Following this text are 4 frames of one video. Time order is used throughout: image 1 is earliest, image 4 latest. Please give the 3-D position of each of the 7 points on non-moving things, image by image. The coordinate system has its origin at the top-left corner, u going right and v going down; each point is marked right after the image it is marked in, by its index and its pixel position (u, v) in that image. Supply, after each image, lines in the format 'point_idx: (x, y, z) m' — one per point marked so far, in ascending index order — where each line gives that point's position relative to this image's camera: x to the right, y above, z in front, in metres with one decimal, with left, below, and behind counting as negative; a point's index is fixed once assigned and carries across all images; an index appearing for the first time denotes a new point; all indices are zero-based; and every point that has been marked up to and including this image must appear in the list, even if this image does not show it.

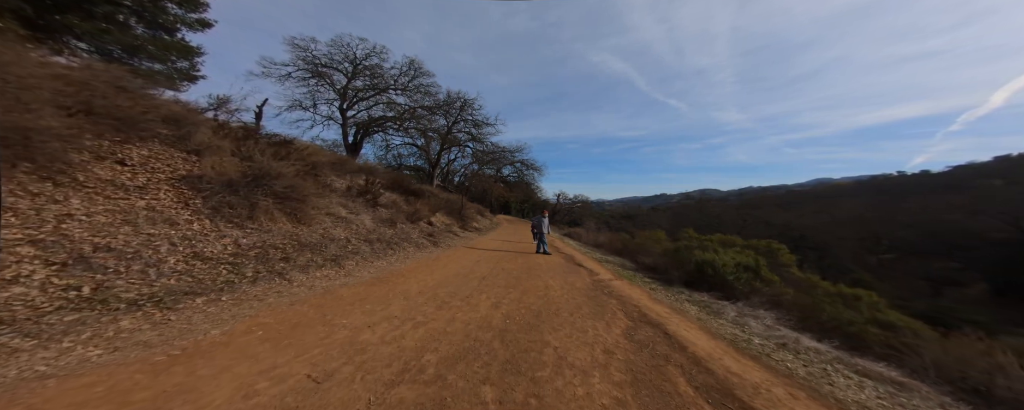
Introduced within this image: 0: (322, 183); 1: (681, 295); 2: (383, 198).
0: (-7.5, +0.8, +10.9) m
1: (+5.2, -2.8, +8.6) m
2: (-7.2, +0.4, +15.3) m
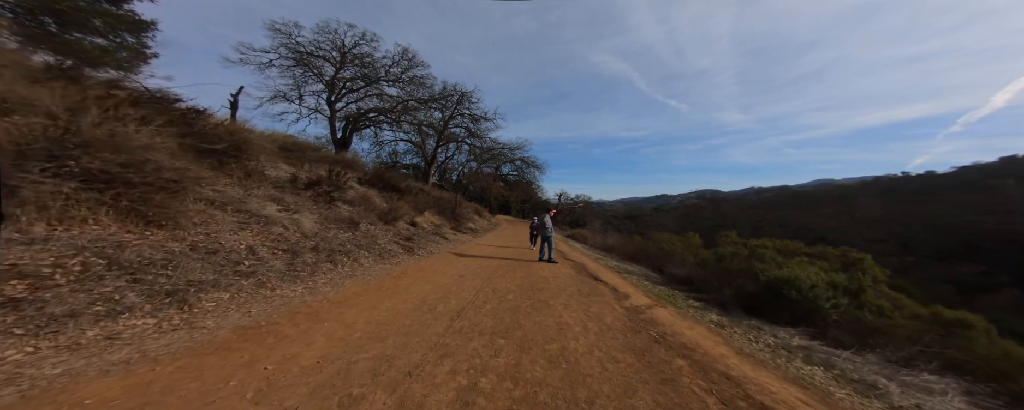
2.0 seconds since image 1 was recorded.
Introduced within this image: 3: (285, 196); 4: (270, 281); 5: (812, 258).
0: (-7.6, +1.0, +7.9) m
1: (+5.1, -2.6, +5.6) m
2: (-7.3, +0.5, +12.4) m
3: (-6.8, +0.3, +8.3) m
4: (-4.2, -1.3, +4.8) m
5: (+10.3, -1.8, +9.5) m
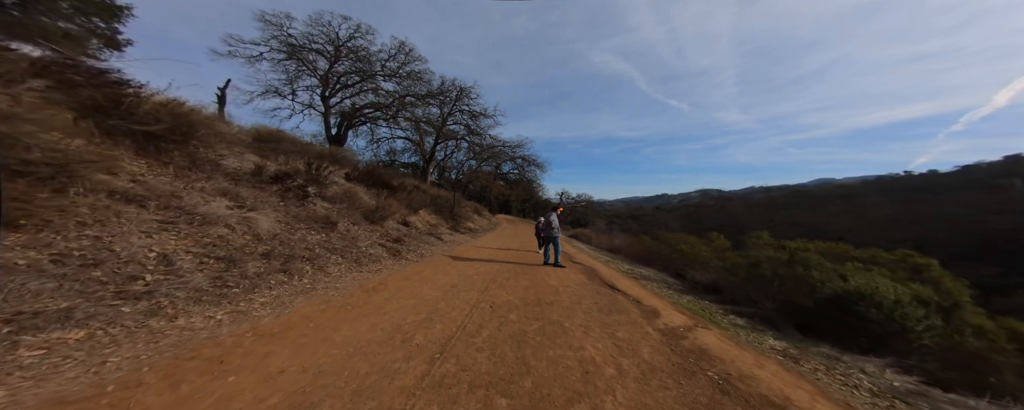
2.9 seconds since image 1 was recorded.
0: (-7.5, +1.1, +6.5) m
1: (+5.2, -2.5, +4.2) m
2: (-7.2, +0.6, +11.0) m
3: (-6.7, +0.4, +6.9) m
4: (-4.1, -1.2, +3.4) m
5: (+10.4, -1.7, +8.1) m
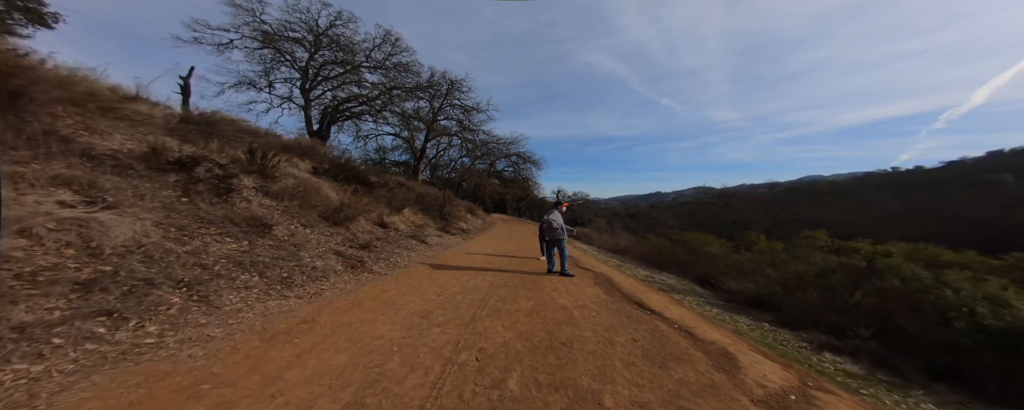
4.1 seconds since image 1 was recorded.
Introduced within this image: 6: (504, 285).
0: (-7.6, +1.1, +4.3) m
1: (+5.2, -2.4, +2.2) m
2: (-7.4, +0.7, +8.7) m
3: (-6.8, +0.4, +4.6) m
4: (-4.1, -1.1, +1.2) m
5: (+10.3, -1.5, +6.1) m
6: (-0.2, -2.1, +7.3) m
